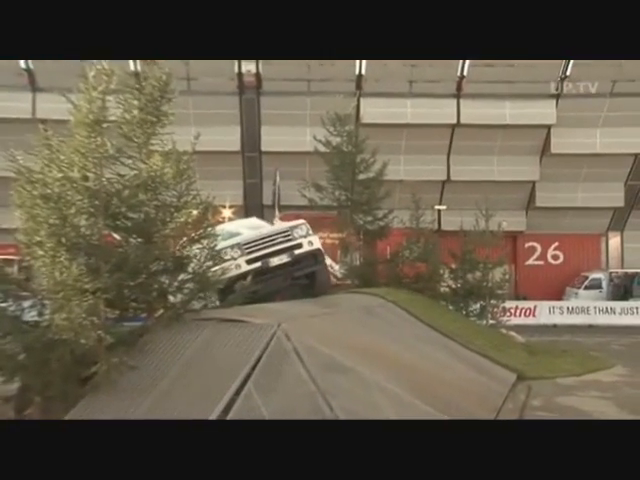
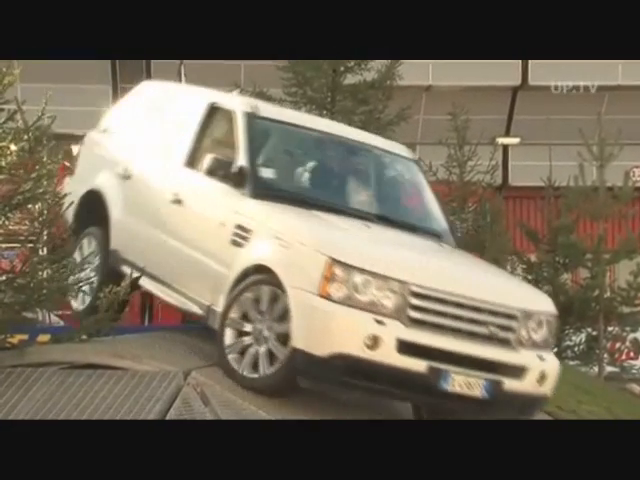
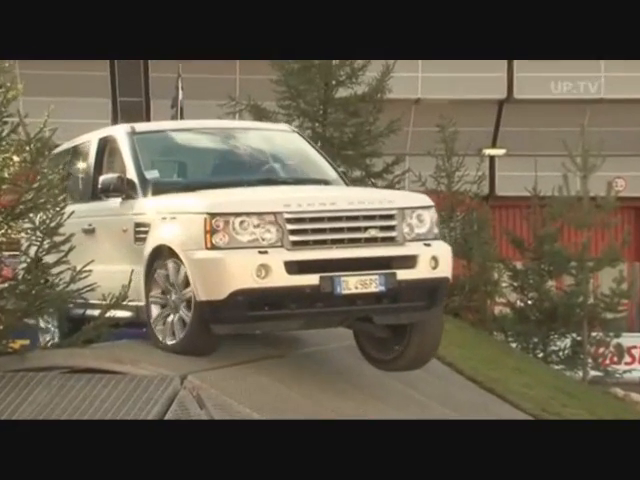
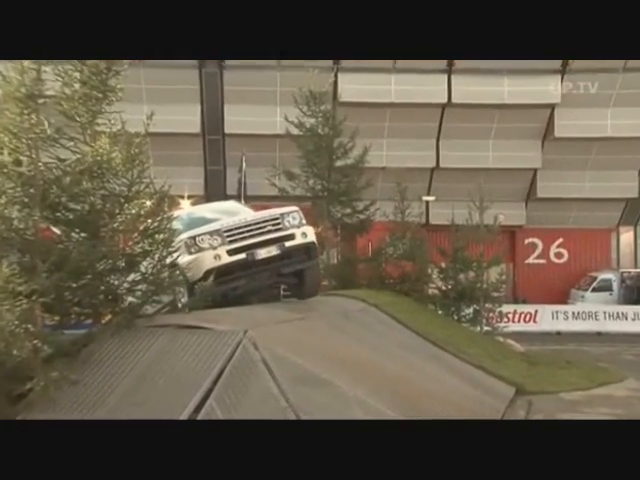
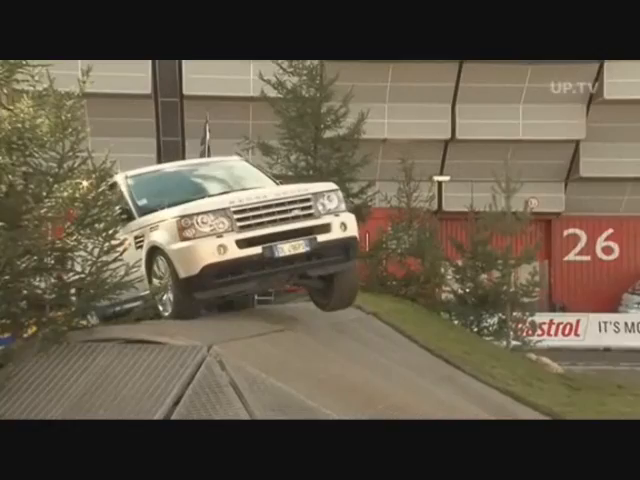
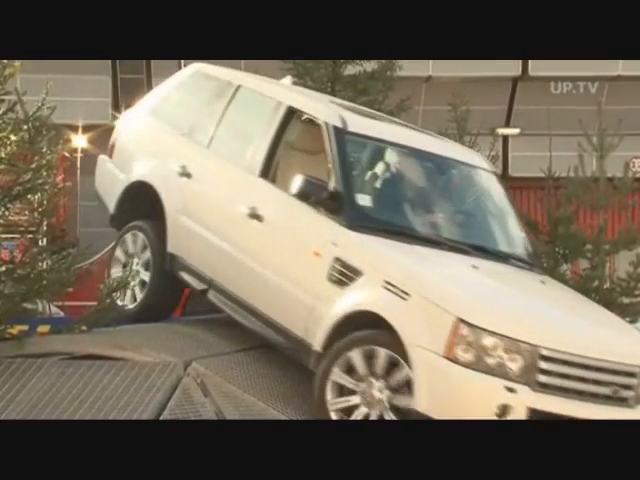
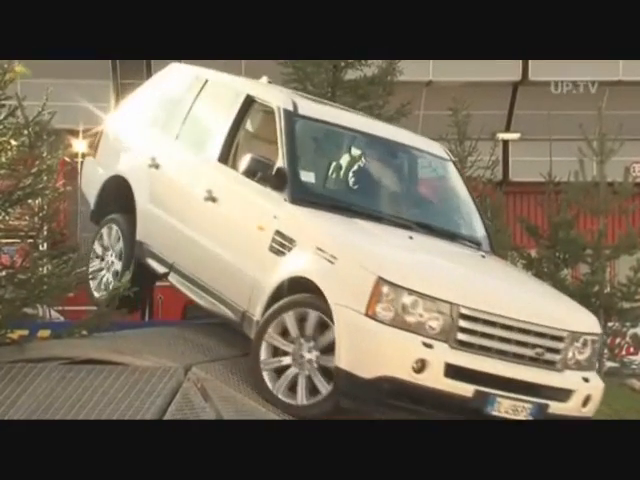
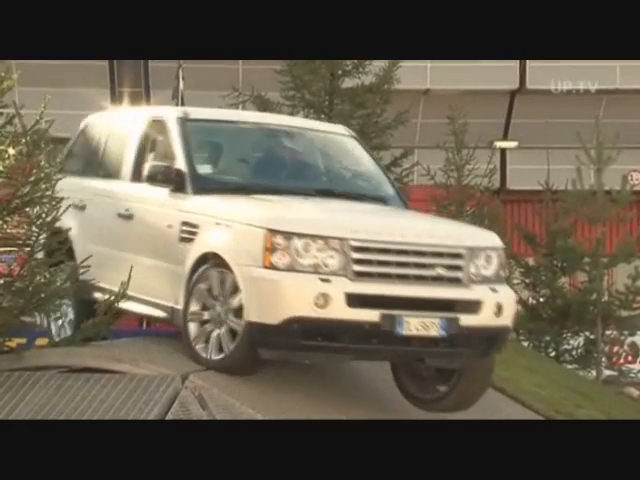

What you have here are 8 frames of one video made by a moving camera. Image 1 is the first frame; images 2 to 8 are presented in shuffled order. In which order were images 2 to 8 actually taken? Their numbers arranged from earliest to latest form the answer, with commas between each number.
4, 5, 3, 8, 2, 7, 6
